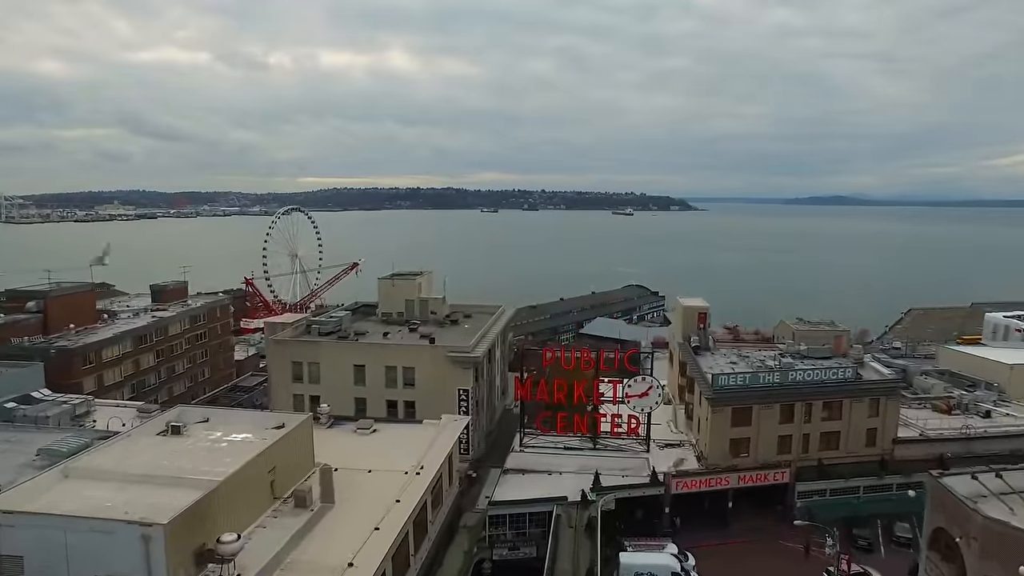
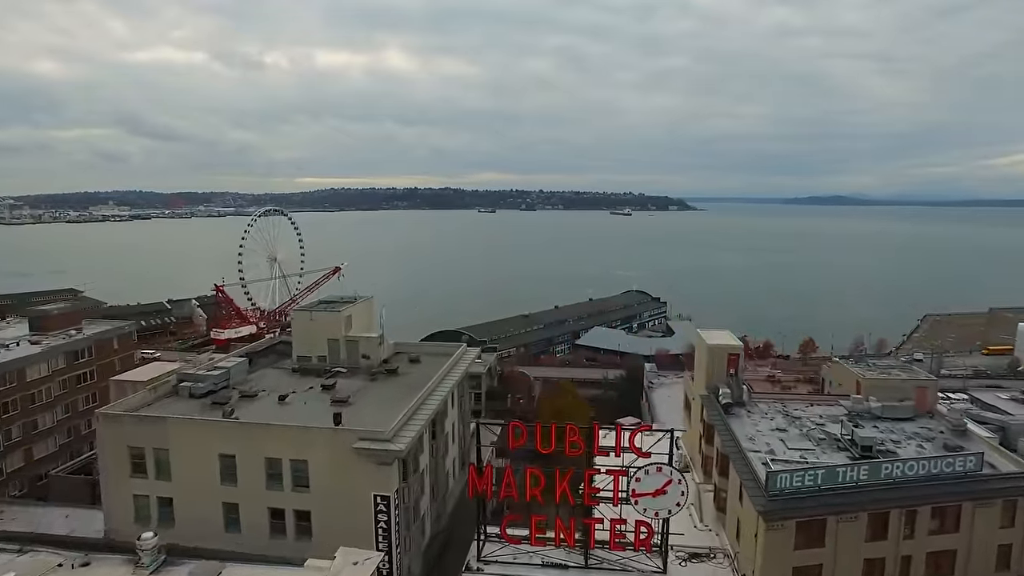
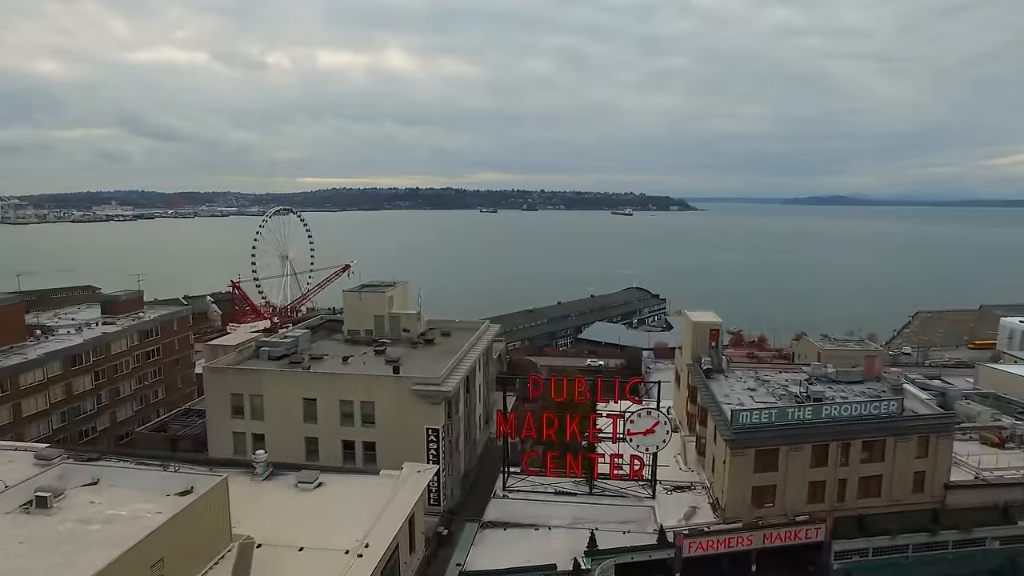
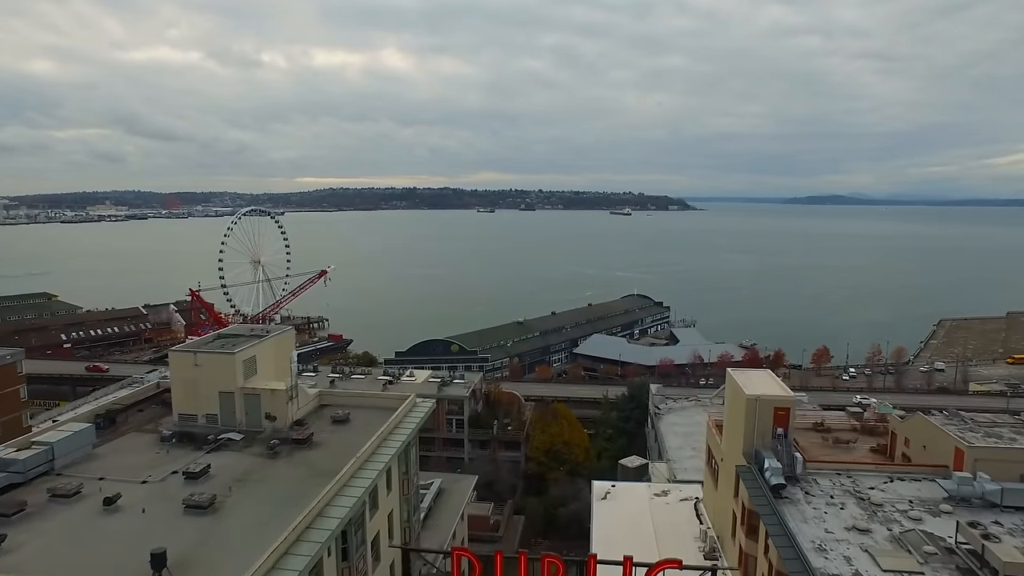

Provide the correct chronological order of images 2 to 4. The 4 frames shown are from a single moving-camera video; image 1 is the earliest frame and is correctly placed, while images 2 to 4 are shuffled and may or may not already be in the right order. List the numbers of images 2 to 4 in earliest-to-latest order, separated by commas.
3, 2, 4
